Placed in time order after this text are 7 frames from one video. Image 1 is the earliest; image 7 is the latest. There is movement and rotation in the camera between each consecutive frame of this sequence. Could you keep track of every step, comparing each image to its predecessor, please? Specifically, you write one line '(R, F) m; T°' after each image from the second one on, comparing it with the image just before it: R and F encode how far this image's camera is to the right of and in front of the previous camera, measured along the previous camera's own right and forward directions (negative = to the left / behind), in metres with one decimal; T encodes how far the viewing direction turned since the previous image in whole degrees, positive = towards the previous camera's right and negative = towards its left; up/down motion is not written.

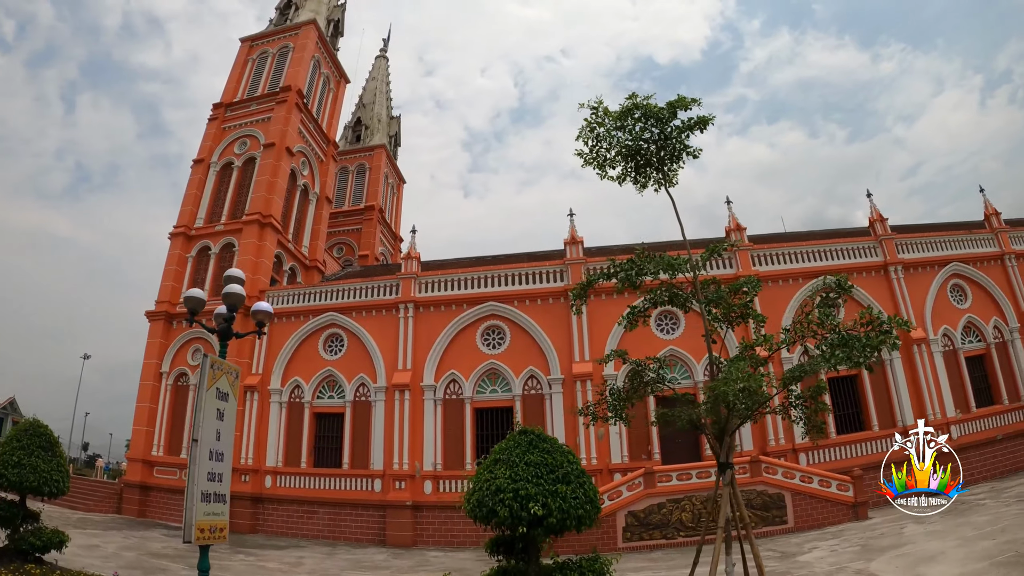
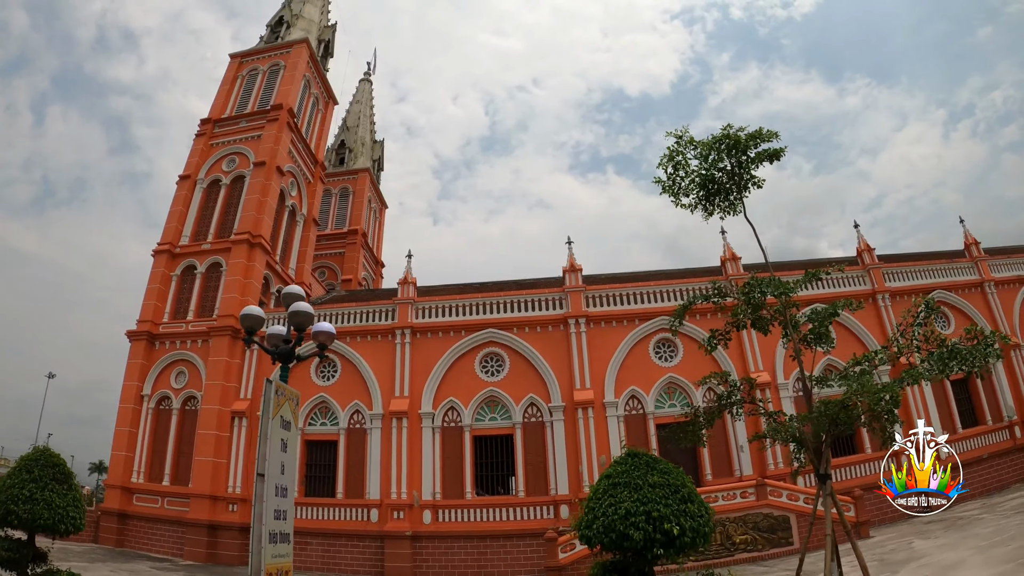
(-1.1, +0.1) m; +4°
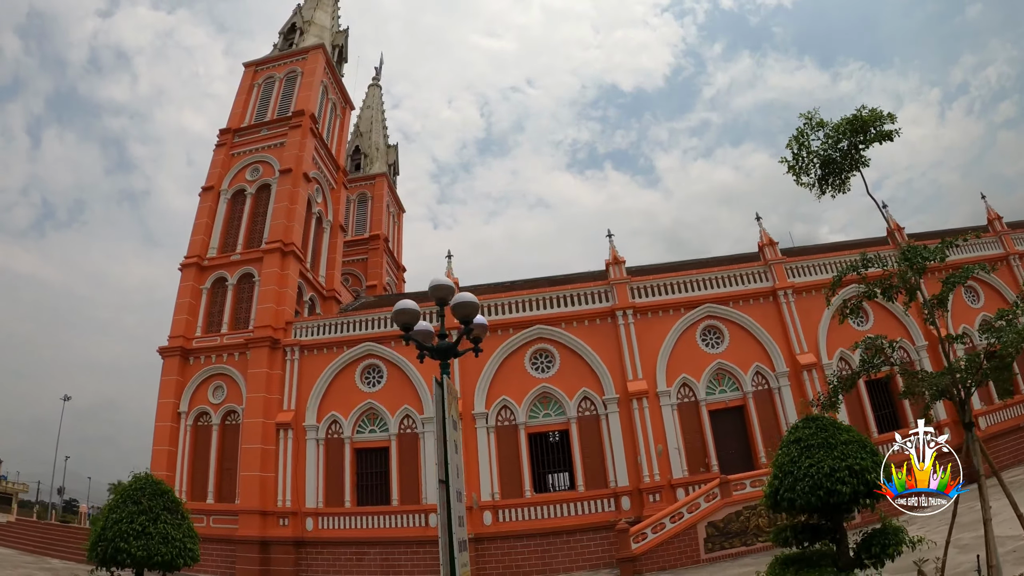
(-1.9, +0.1) m; +2°
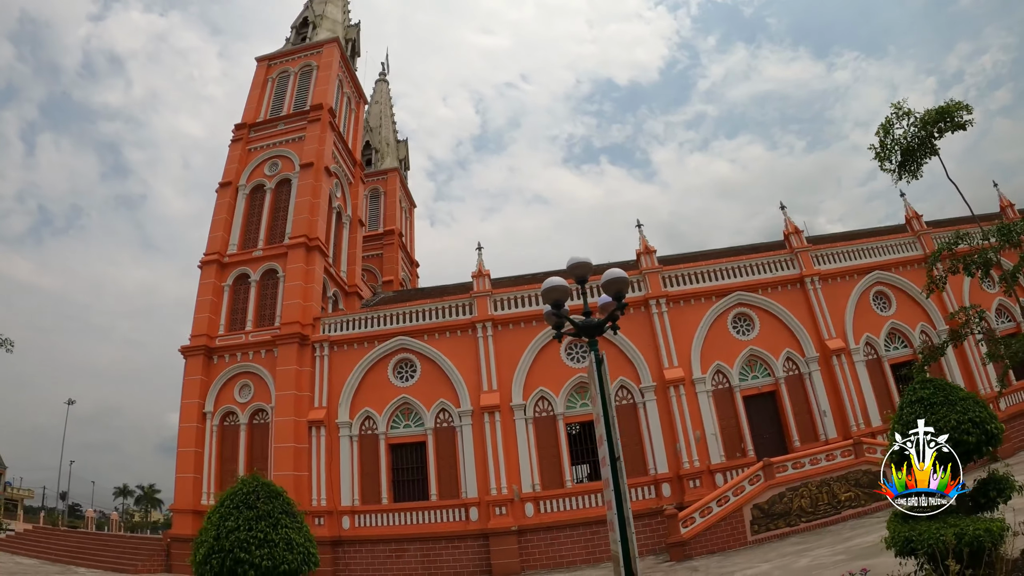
(-1.6, +0.1) m; +2°
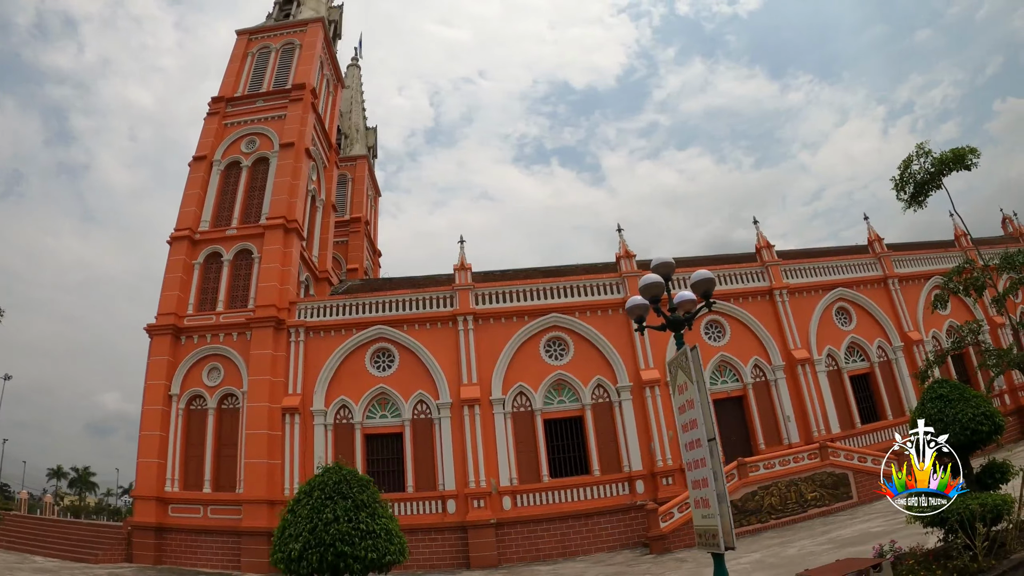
(-1.2, 0.0) m; +6°
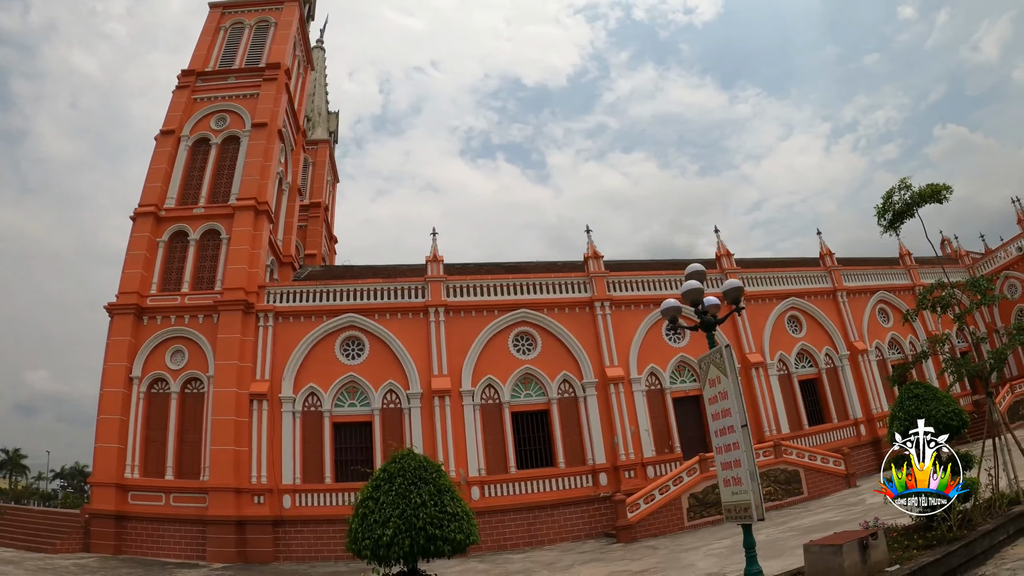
(-0.9, -0.3) m; +6°
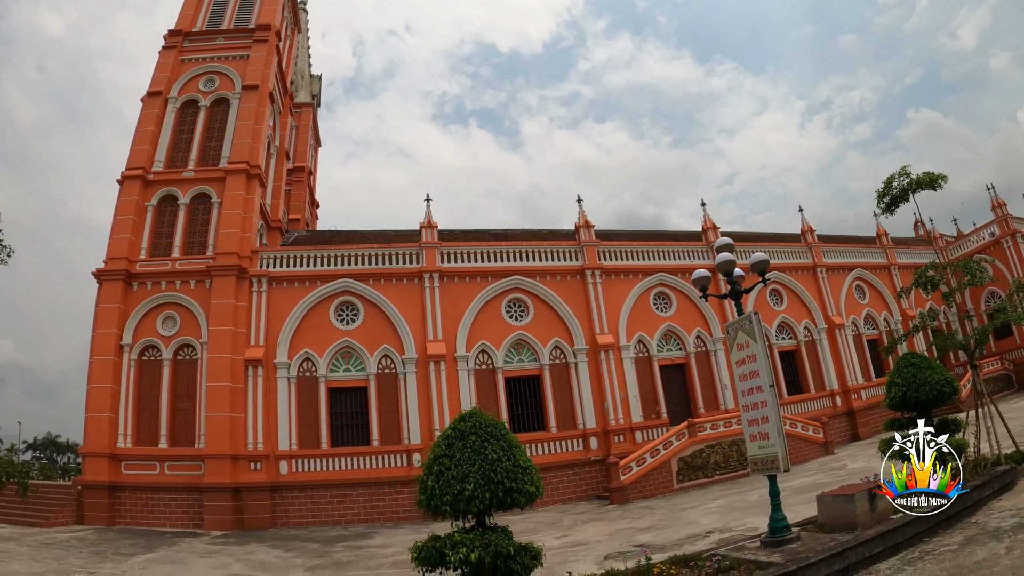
(-0.6, -0.1) m; +3°
